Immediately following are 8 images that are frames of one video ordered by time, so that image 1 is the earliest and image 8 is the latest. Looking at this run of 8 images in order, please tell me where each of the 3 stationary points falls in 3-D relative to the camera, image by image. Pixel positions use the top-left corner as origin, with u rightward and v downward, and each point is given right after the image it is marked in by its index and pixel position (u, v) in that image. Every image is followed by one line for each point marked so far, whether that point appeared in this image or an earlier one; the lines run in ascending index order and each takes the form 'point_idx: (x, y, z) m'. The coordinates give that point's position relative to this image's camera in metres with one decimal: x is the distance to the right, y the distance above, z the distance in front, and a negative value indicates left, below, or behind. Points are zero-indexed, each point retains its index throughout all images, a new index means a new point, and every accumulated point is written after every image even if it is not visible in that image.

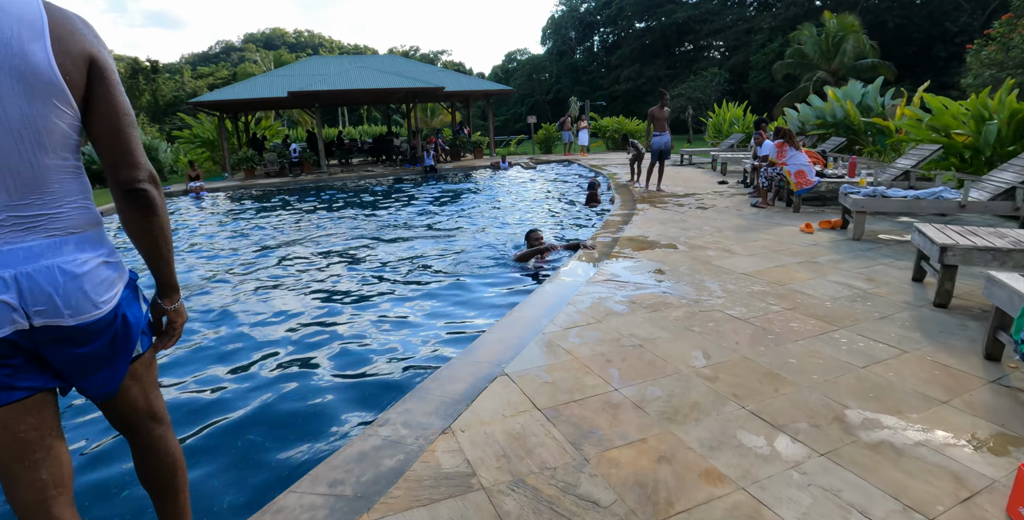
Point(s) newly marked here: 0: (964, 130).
0: (+6.3, +1.8, +7.9) m
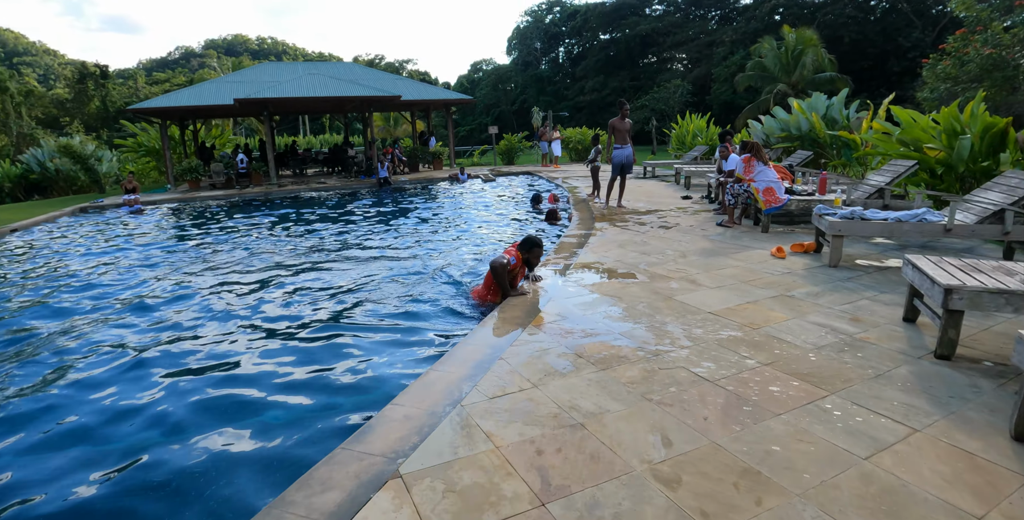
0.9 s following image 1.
0: (+5.6, +1.5, +7.5) m
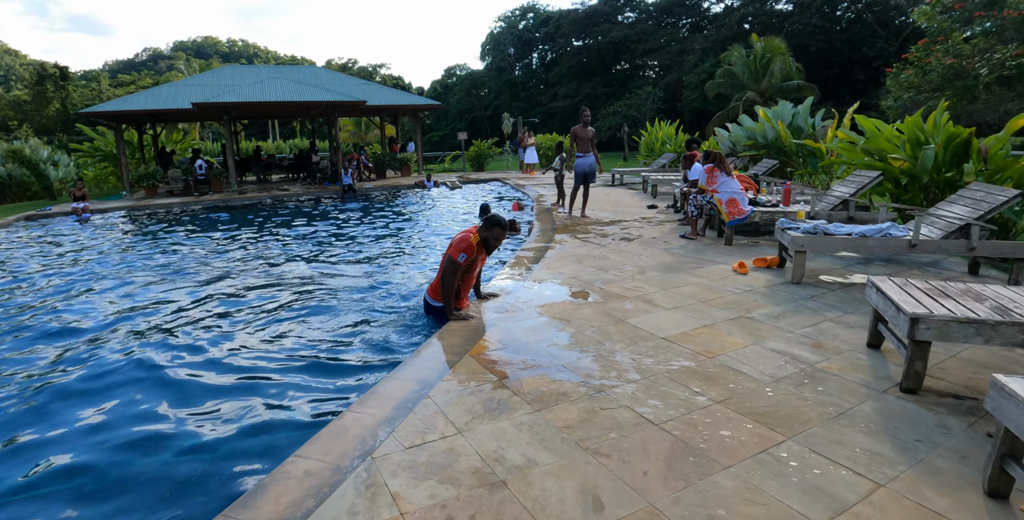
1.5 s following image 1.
0: (+5.0, +1.4, +7.4) m
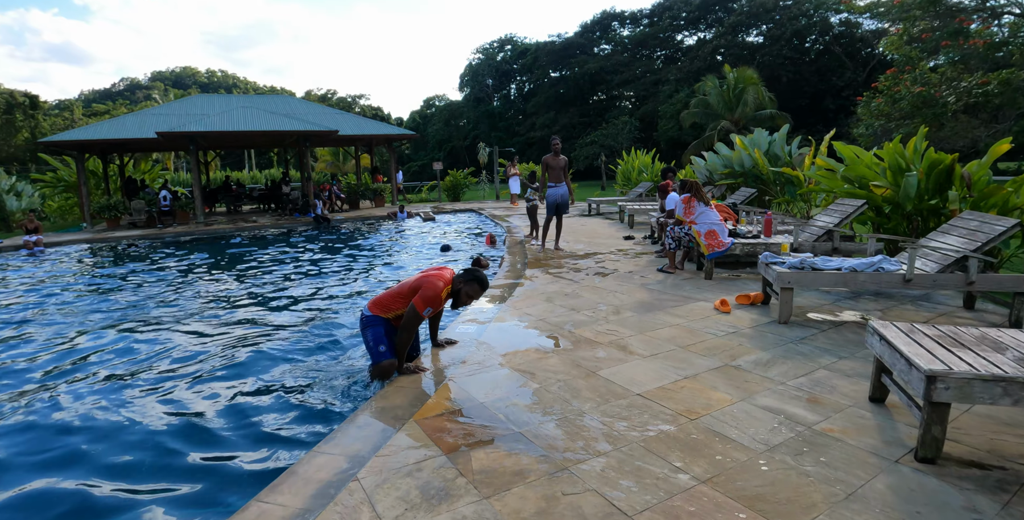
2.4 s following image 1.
0: (+4.6, +1.0, +7.1) m
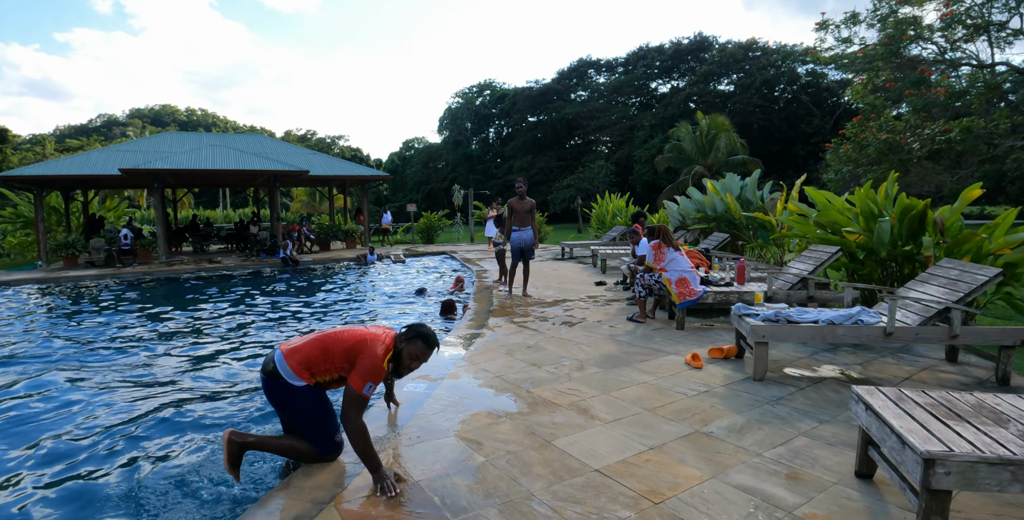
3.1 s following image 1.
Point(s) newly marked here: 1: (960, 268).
0: (+4.2, +0.4, +7.0) m
1: (+3.4, -0.1, +4.3) m
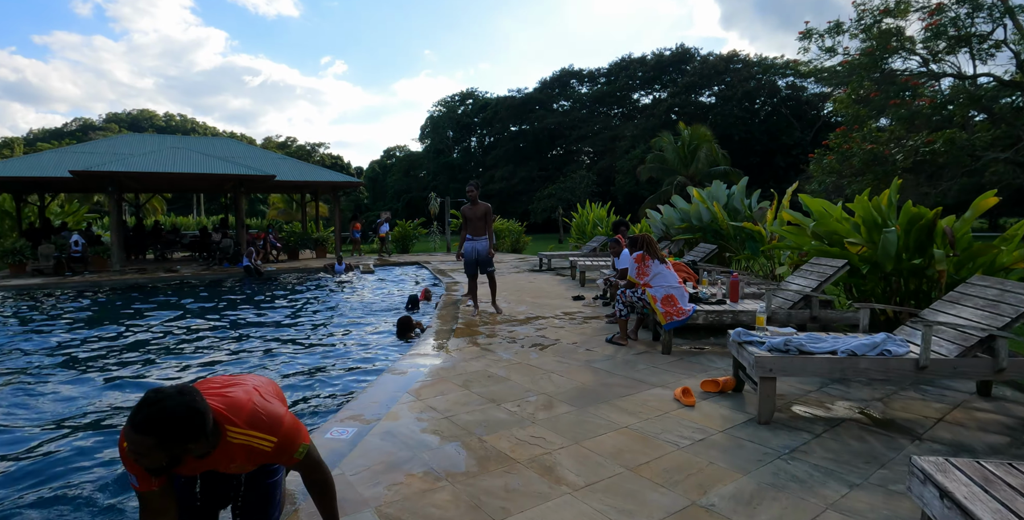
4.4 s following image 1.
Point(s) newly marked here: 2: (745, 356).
0: (+3.8, +0.2, +6.3) m
1: (+3.1, -0.2, +3.6) m
2: (+1.4, -0.6, +3.5) m
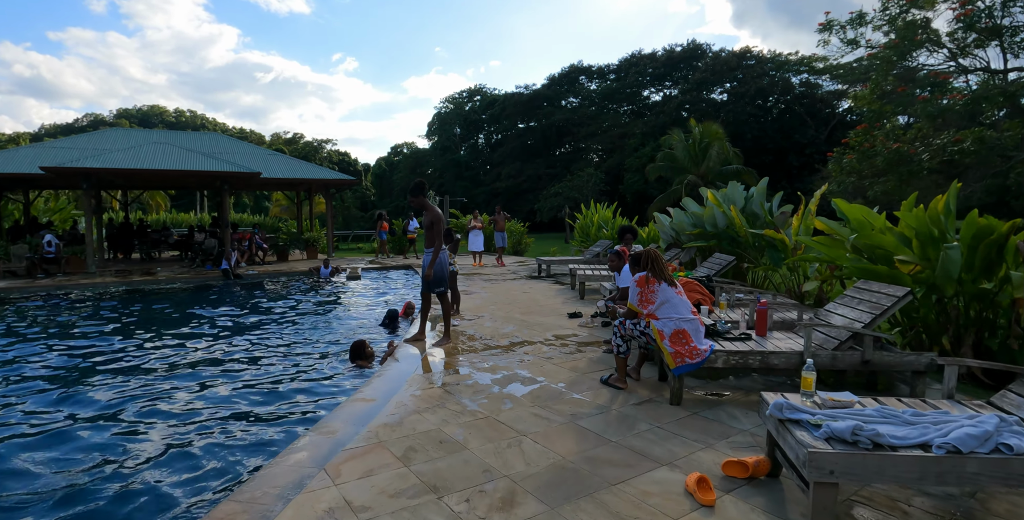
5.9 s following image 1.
0: (+3.6, +0.1, +5.2) m
1: (+2.8, -0.4, +2.5) m
2: (+1.2, -0.8, +2.4) m
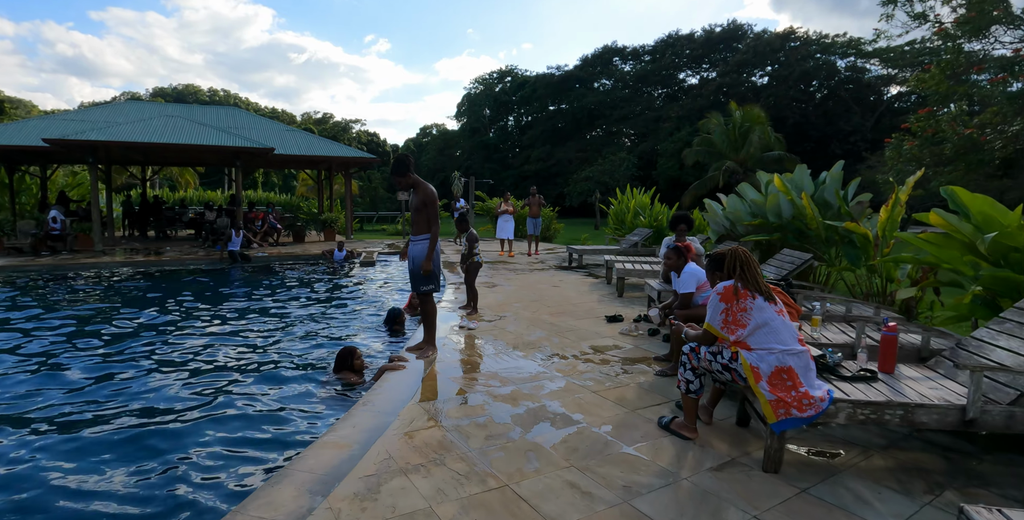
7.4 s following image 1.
0: (+3.8, 0.0, +3.8) m
1: (+2.9, -0.5, +1.2) m
2: (+1.2, -0.8, +1.2) m
